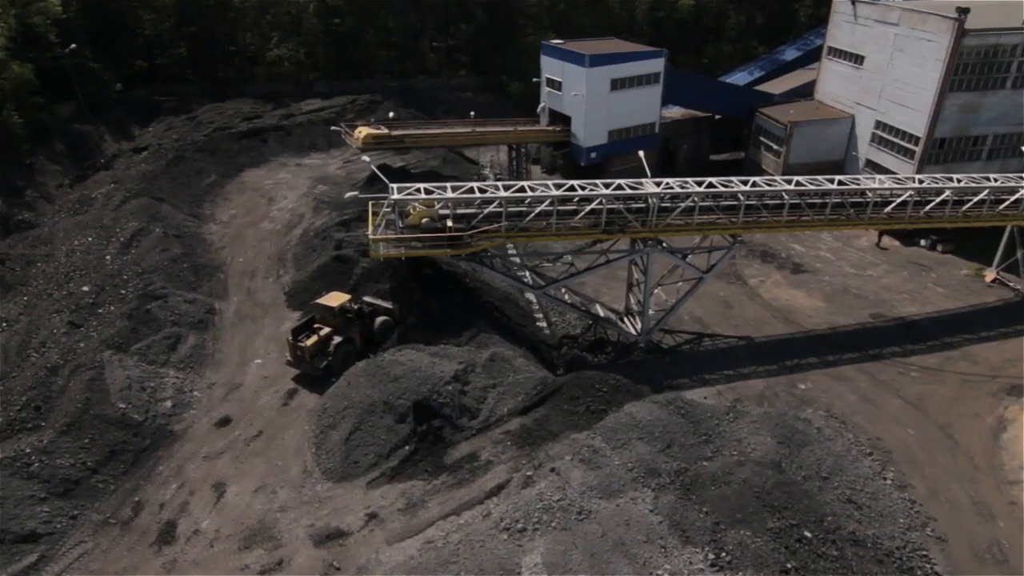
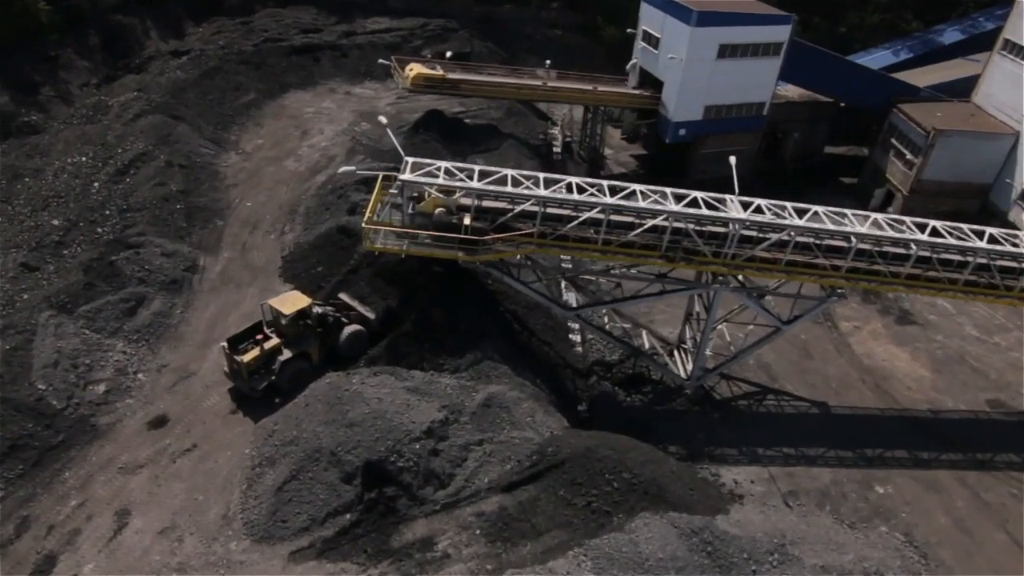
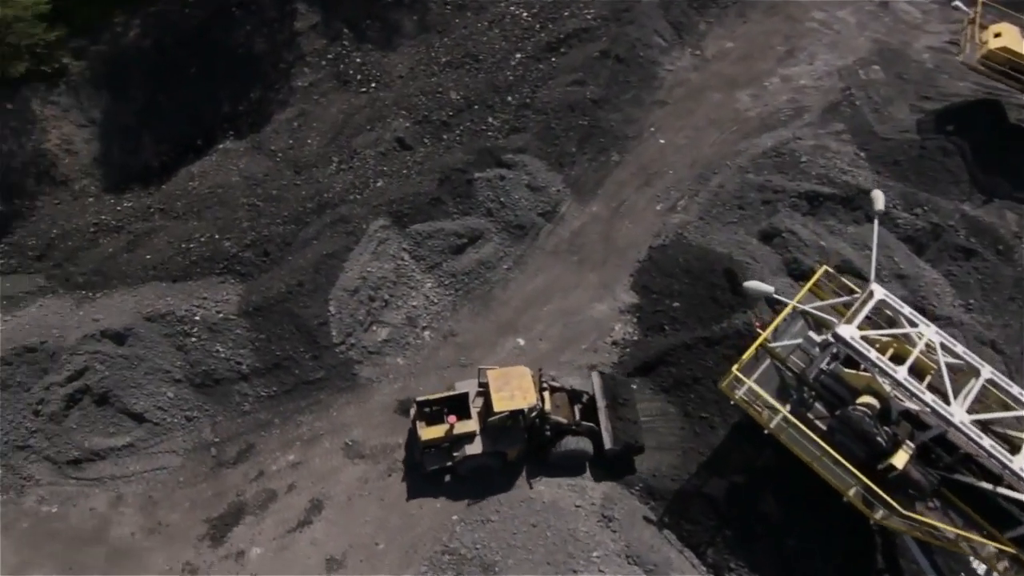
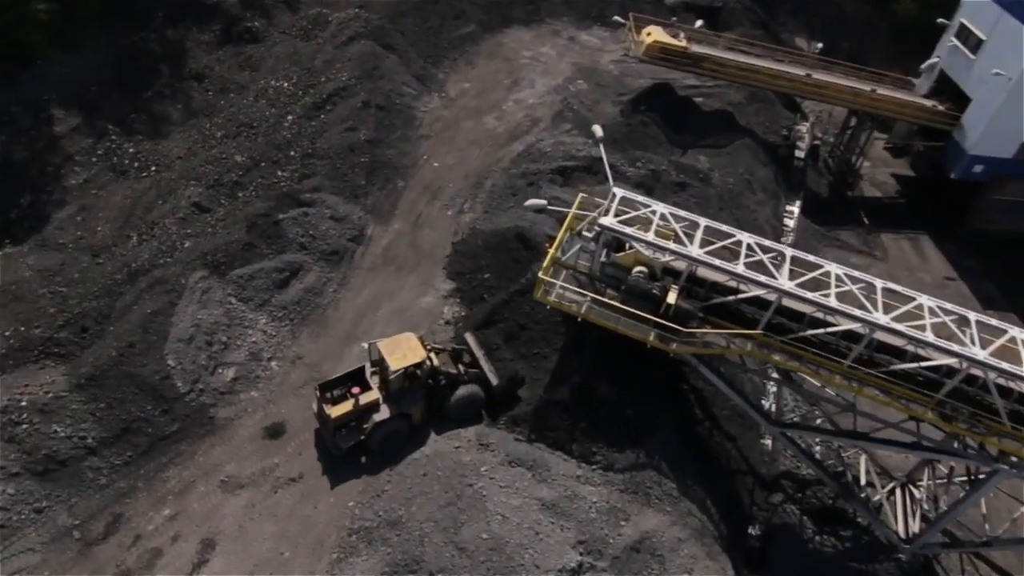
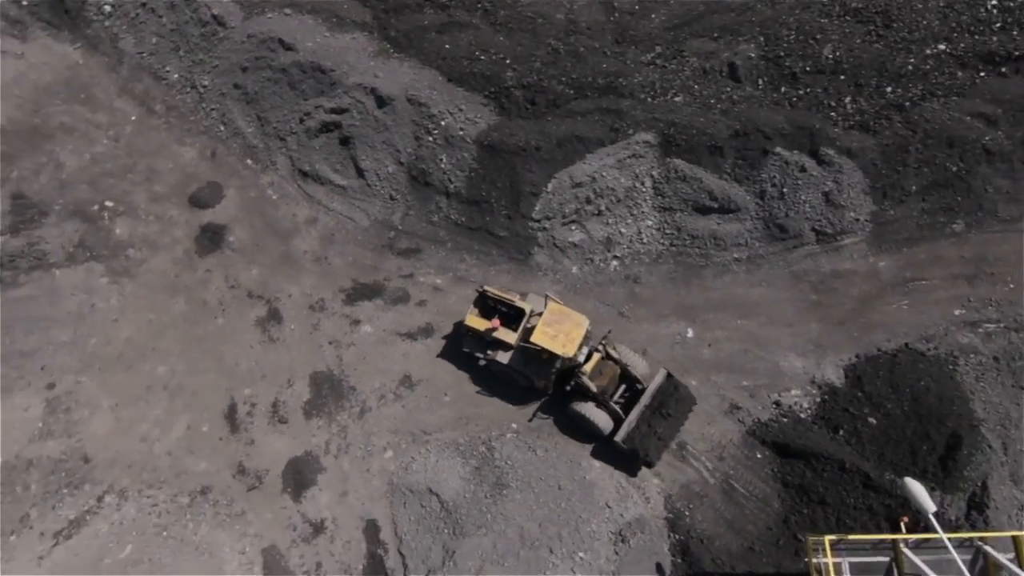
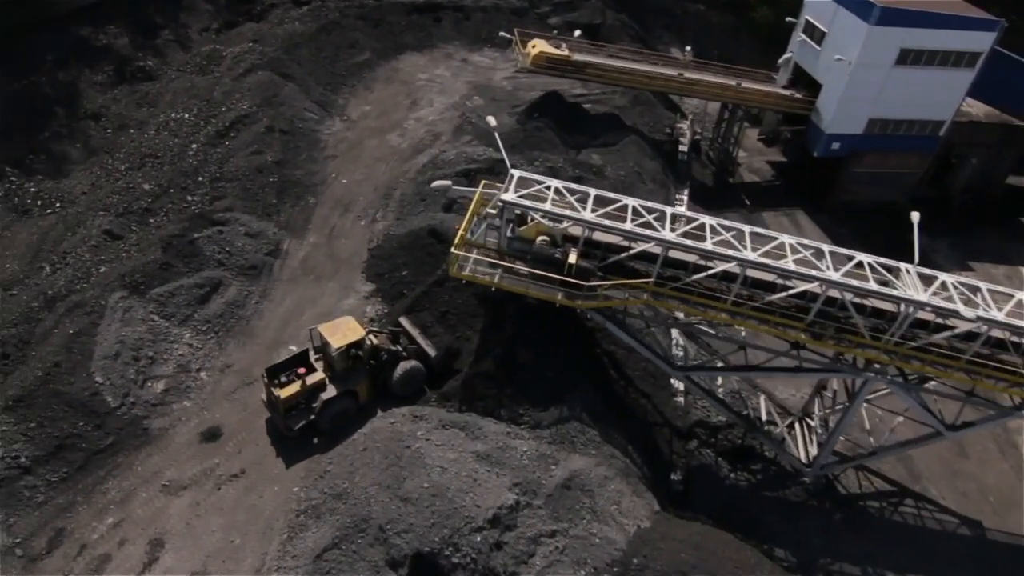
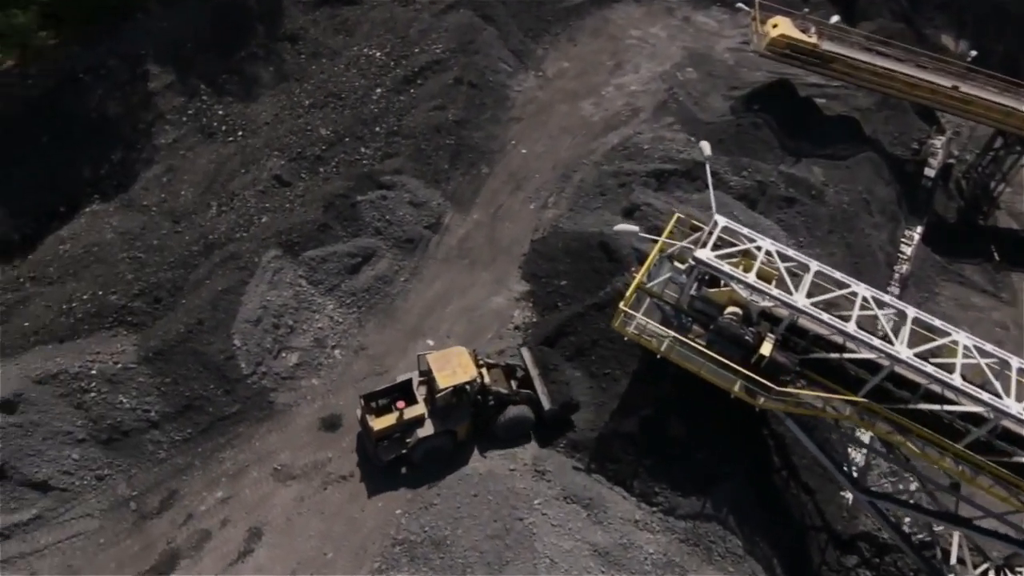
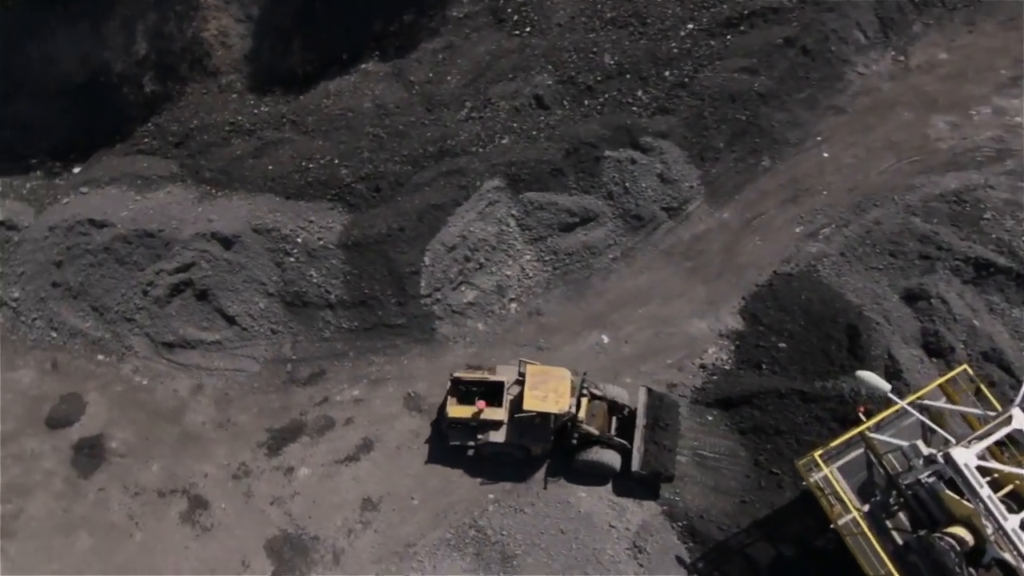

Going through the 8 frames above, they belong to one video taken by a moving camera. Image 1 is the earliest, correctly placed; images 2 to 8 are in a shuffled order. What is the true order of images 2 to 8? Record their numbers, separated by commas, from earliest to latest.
2, 6, 4, 7, 3, 8, 5
